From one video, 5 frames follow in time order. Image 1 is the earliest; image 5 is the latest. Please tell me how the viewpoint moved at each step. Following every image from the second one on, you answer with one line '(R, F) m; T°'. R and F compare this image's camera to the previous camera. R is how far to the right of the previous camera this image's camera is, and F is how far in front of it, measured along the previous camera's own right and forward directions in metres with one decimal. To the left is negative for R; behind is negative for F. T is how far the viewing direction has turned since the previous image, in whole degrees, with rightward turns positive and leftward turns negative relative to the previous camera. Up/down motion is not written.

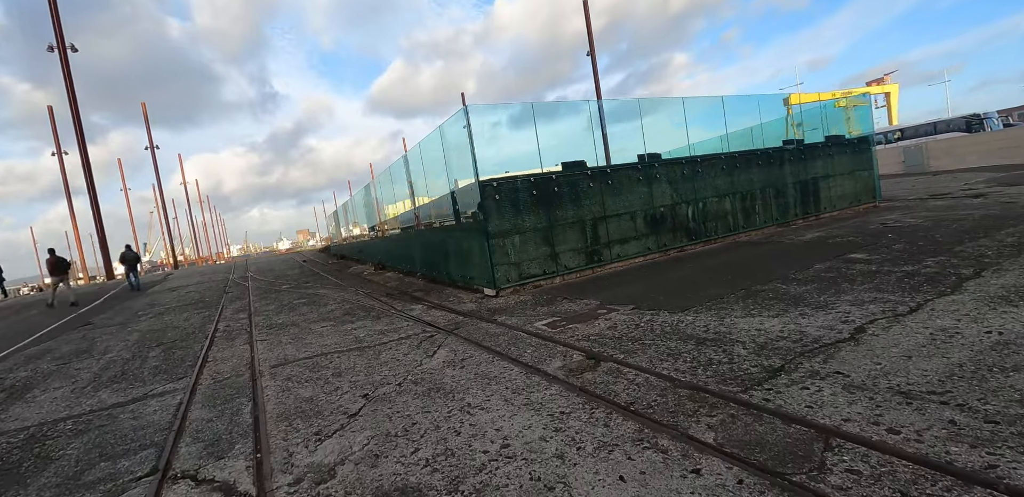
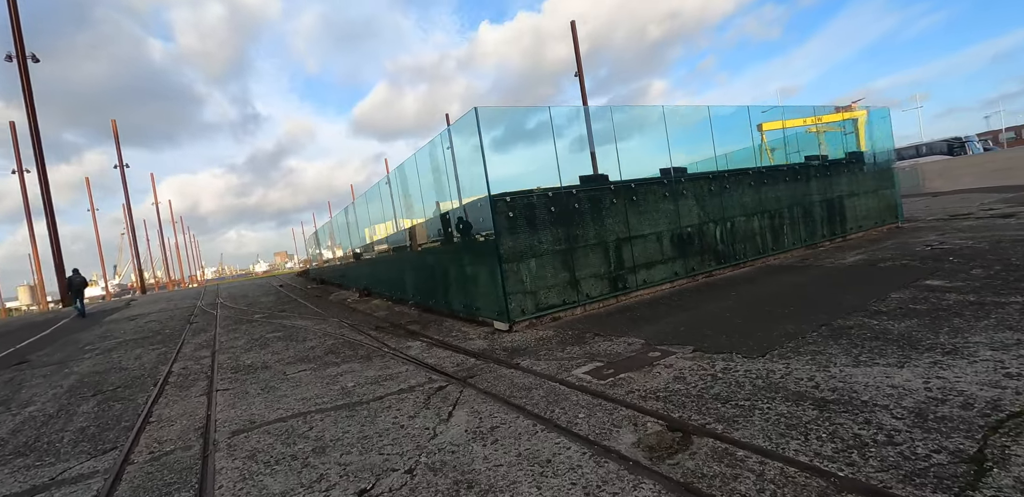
(-0.5, +1.2) m; +2°
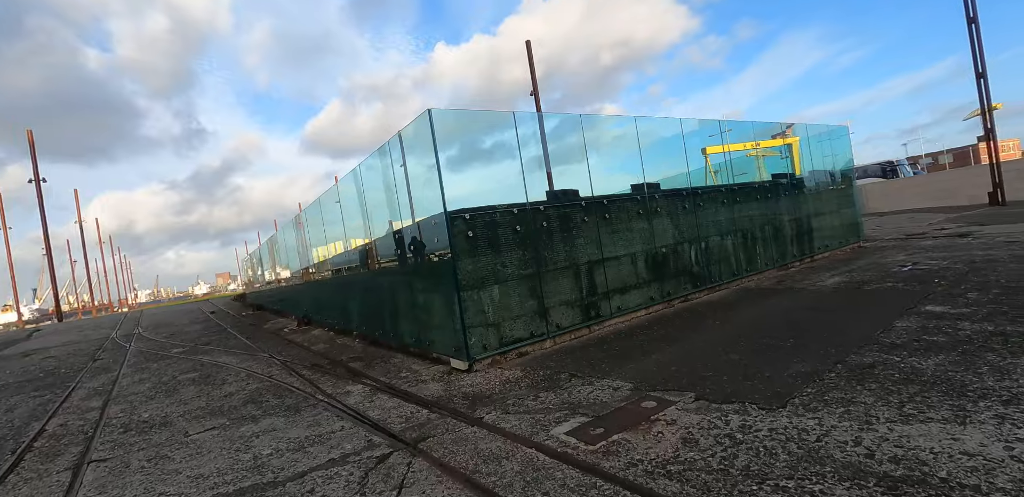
(0.0, +0.9) m; +5°
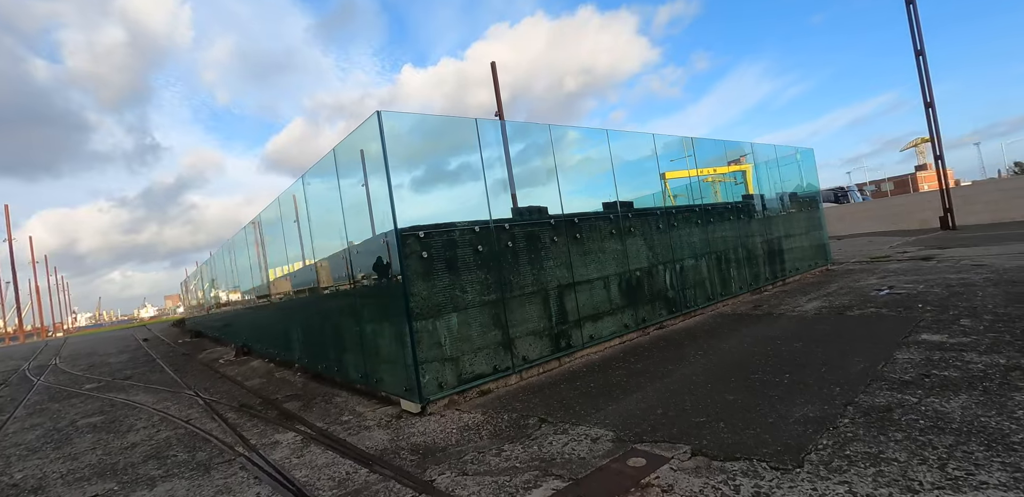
(+0.1, +0.7) m; +4°
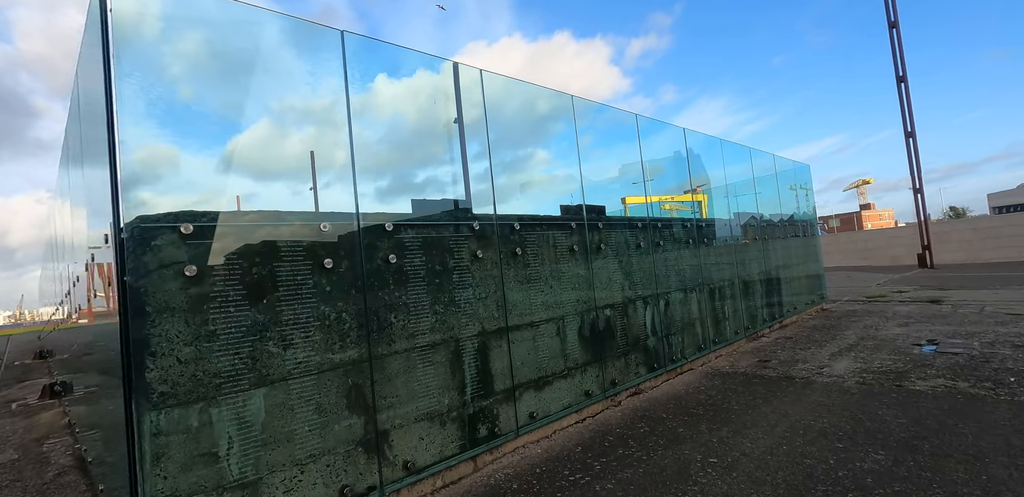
(+0.5, +2.4) m; +5°
